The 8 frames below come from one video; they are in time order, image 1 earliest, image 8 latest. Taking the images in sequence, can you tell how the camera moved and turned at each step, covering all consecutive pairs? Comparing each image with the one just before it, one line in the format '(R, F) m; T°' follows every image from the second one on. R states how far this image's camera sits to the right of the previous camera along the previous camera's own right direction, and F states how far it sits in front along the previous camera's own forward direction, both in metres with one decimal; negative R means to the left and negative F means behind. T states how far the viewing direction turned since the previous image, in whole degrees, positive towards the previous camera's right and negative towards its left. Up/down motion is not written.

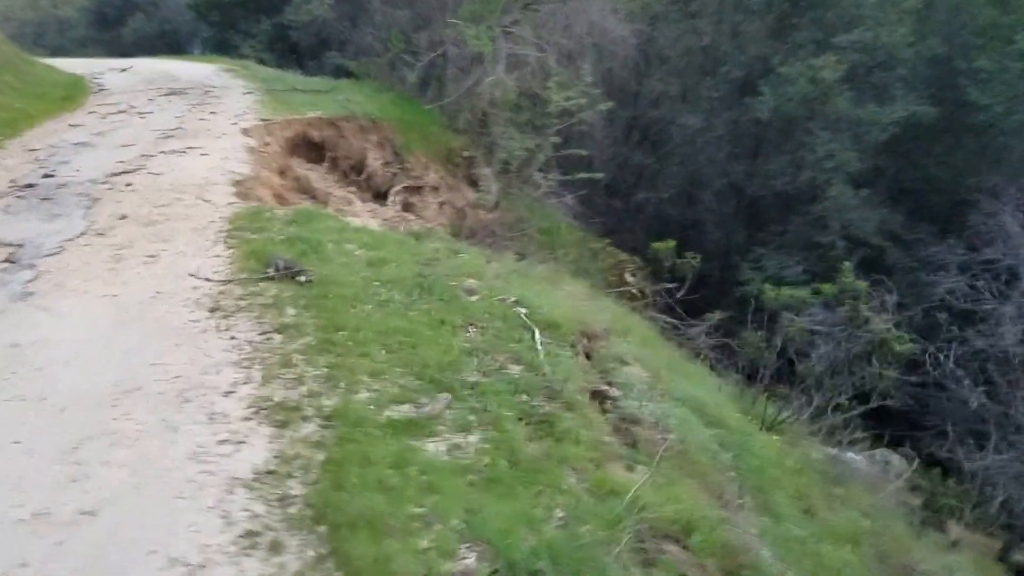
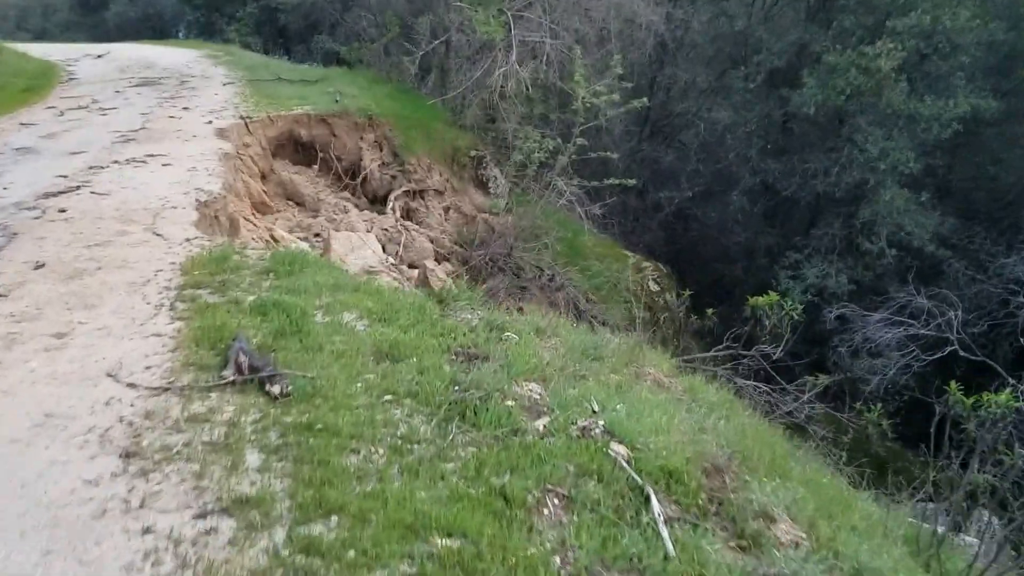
(-0.3, +1.7) m; 0°
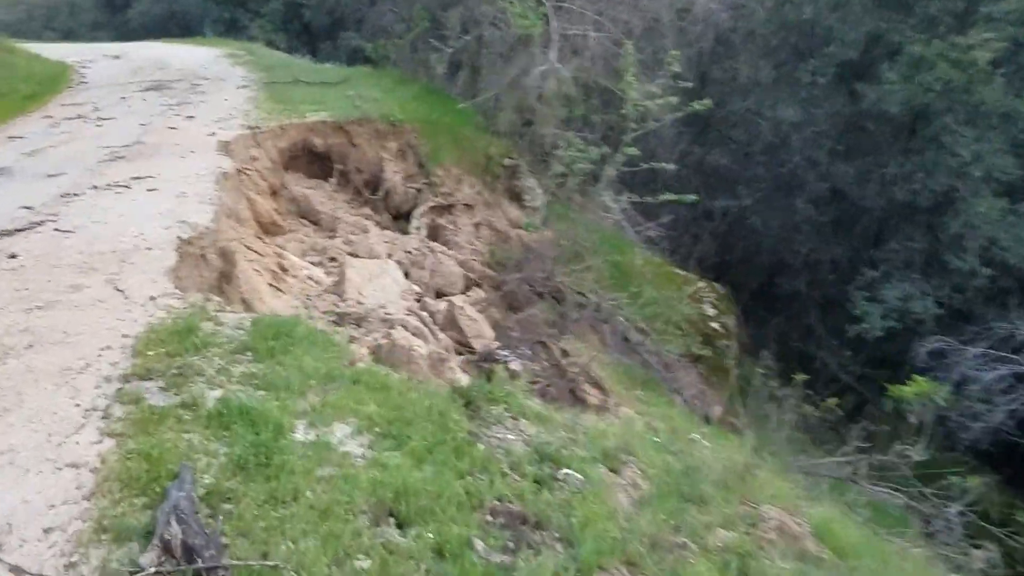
(-0.1, +1.2) m; -2°
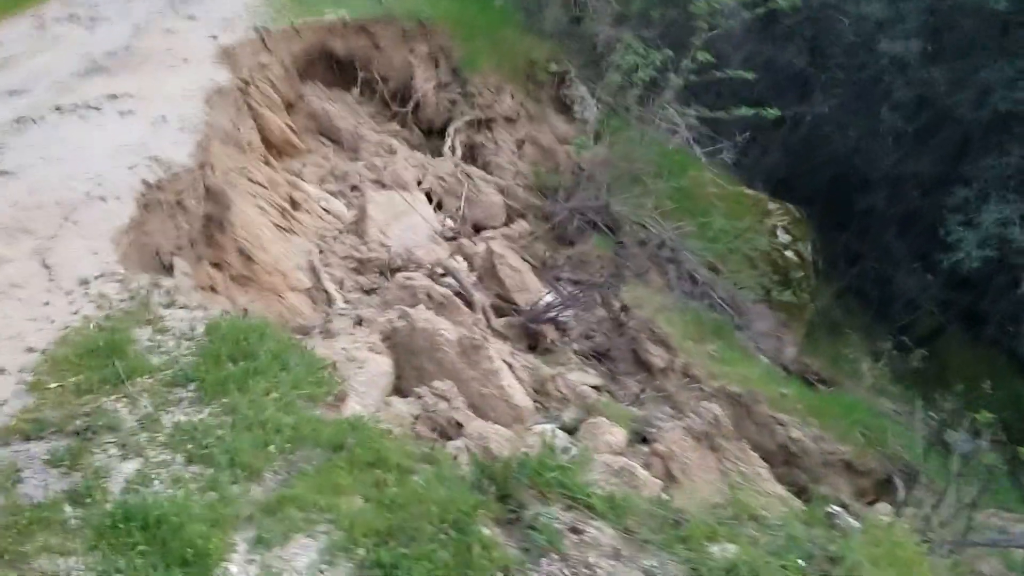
(0.0, +1.2) m; -3°
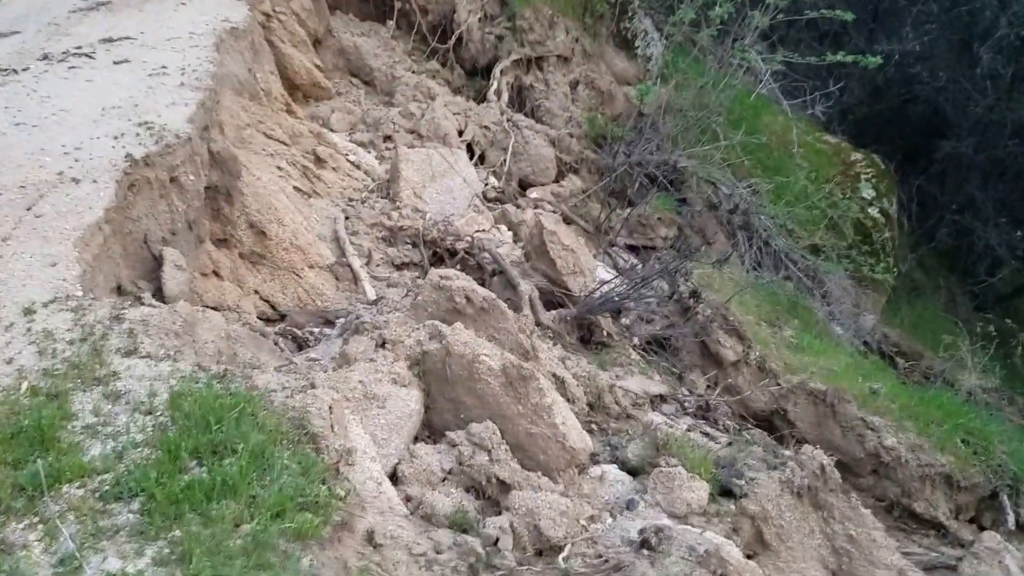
(-0.1, +0.8) m; -3°
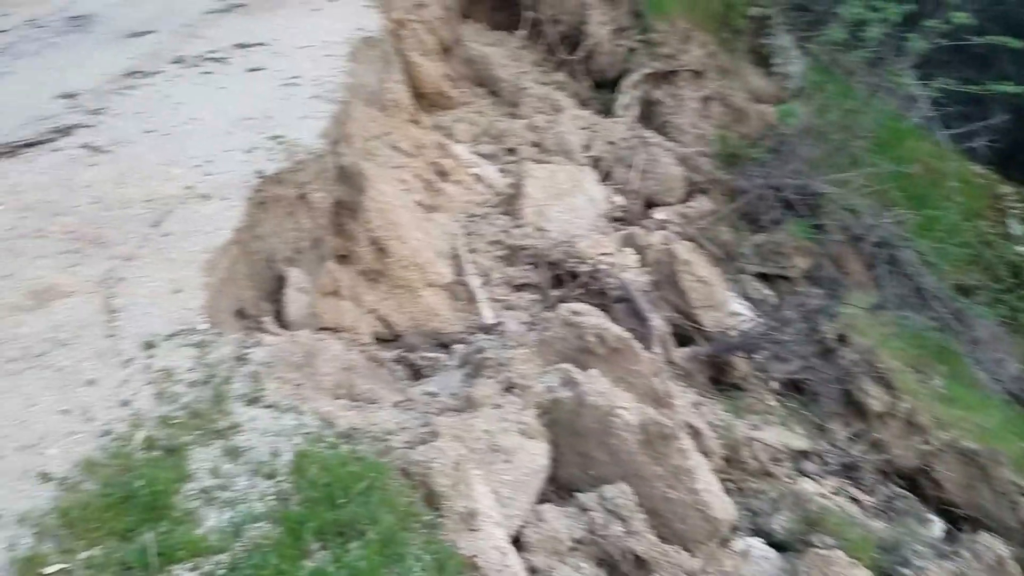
(-0.2, +0.3) m; -6°
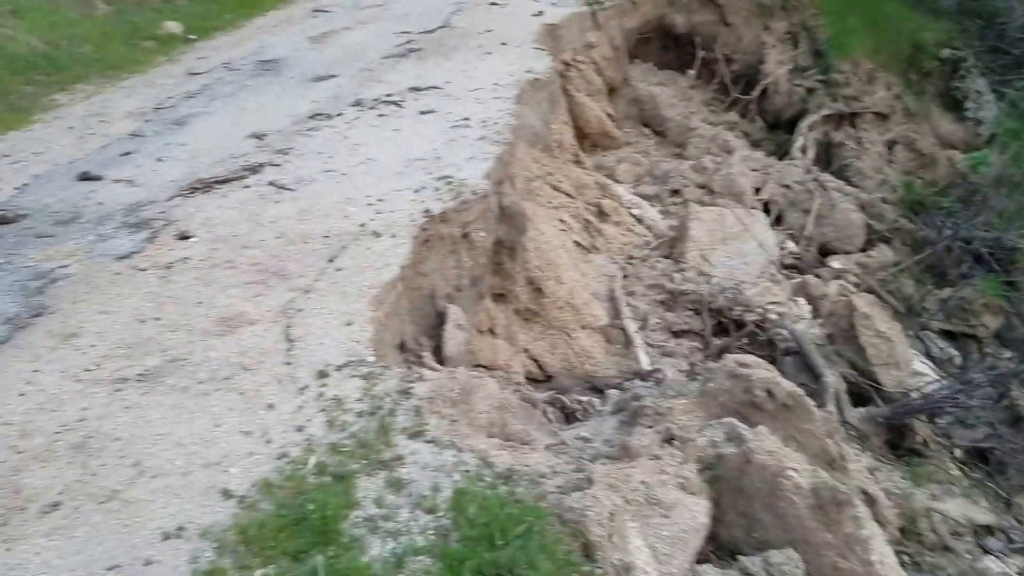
(0.0, 0.0) m; -10°
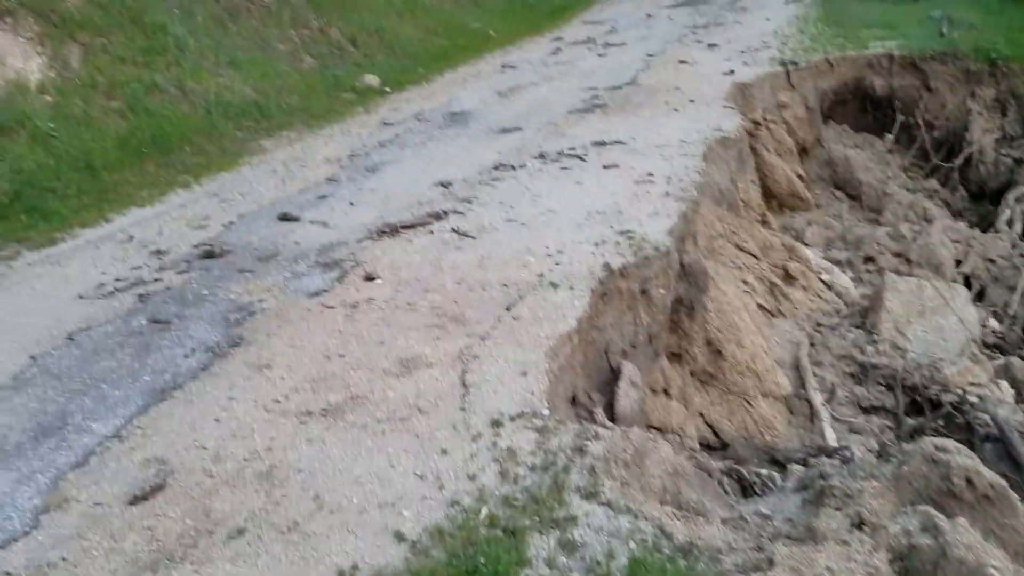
(-0.1, +0.1) m; -11°
